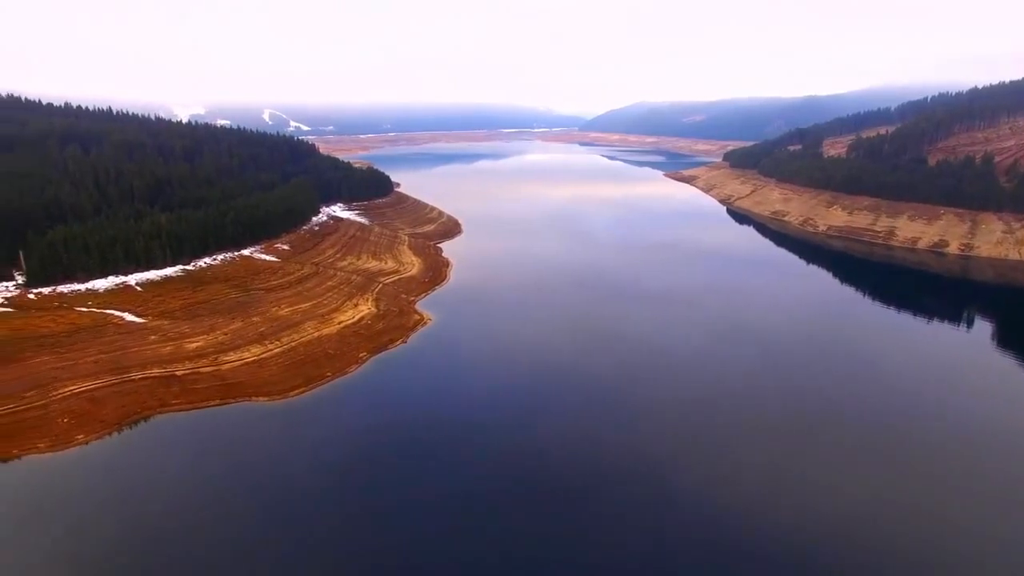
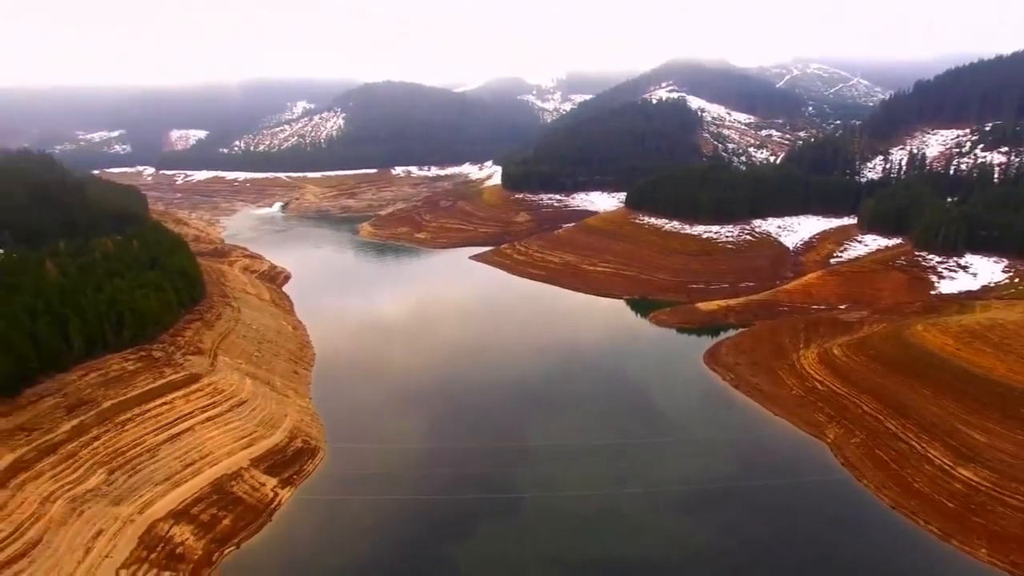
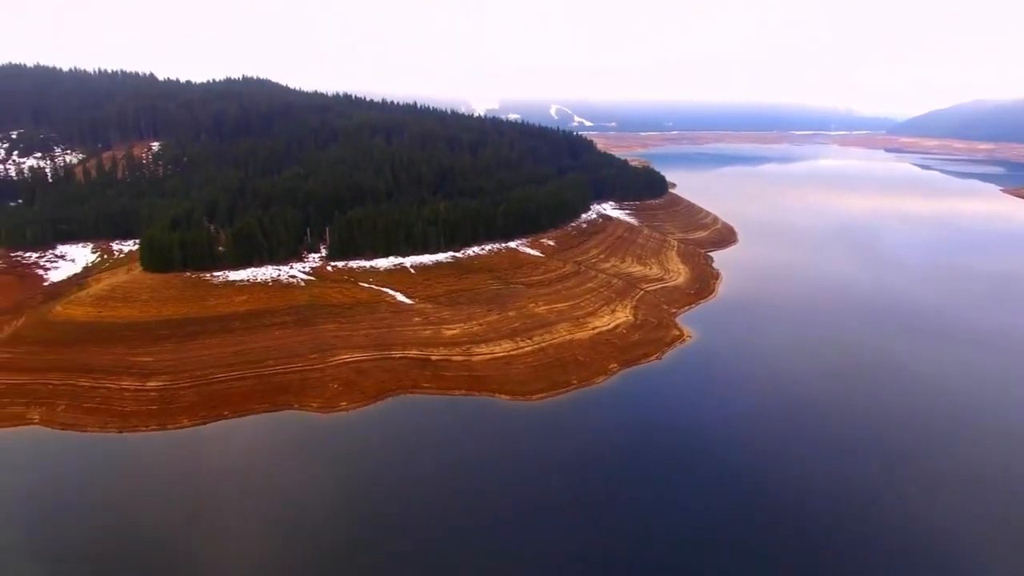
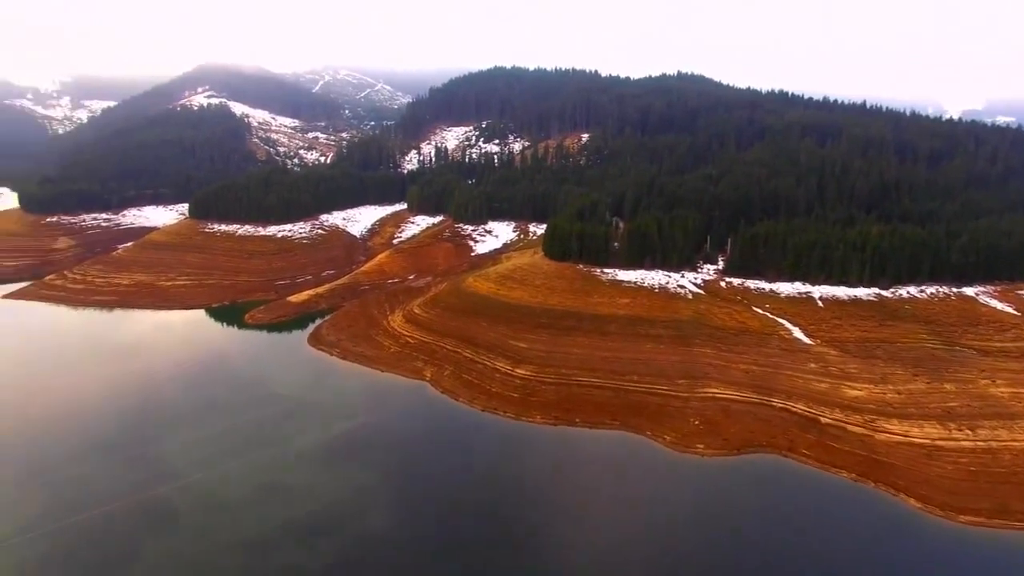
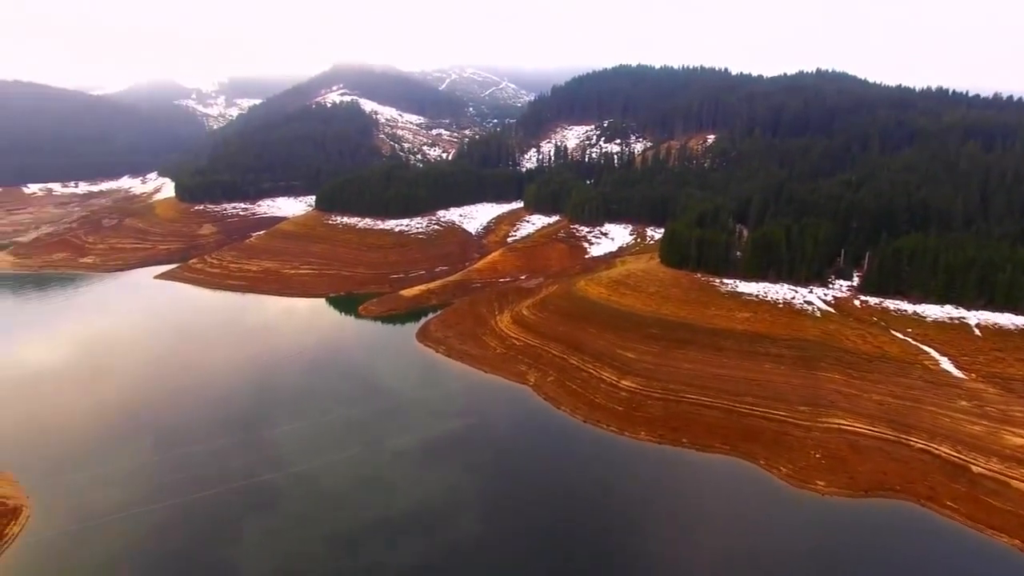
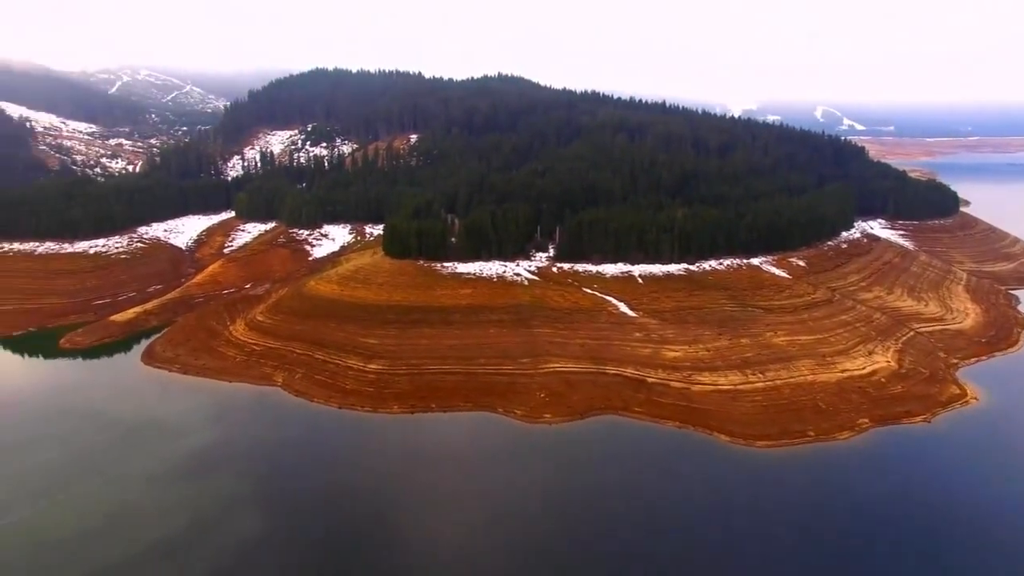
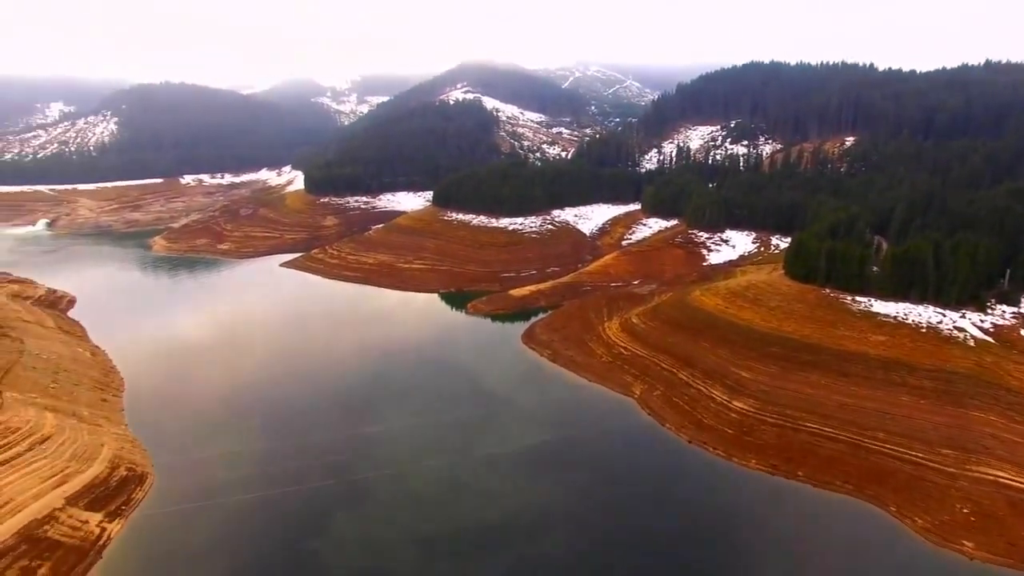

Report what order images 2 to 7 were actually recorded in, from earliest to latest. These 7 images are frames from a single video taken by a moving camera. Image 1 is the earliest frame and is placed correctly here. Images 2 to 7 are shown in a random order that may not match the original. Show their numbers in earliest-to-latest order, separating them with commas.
3, 6, 4, 5, 7, 2
